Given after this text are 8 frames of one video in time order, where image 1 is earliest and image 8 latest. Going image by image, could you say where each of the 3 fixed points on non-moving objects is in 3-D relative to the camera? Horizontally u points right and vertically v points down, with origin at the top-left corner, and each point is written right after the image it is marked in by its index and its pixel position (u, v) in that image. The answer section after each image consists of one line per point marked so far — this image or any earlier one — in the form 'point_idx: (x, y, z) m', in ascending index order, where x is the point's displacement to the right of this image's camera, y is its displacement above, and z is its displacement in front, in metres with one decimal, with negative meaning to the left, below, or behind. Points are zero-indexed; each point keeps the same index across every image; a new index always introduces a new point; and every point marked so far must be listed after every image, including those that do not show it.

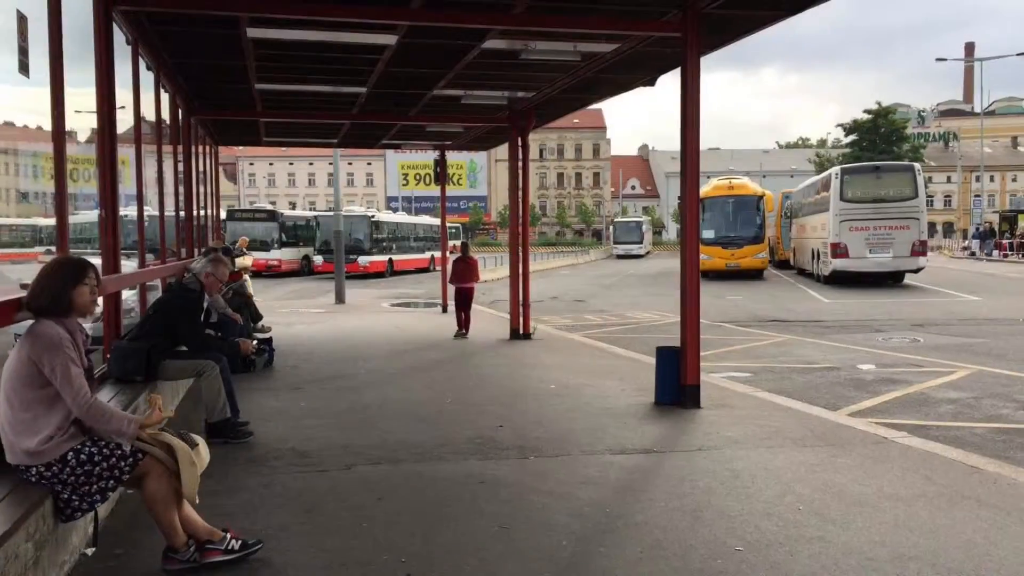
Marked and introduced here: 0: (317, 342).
0: (-2.8, -0.7, +12.8) m
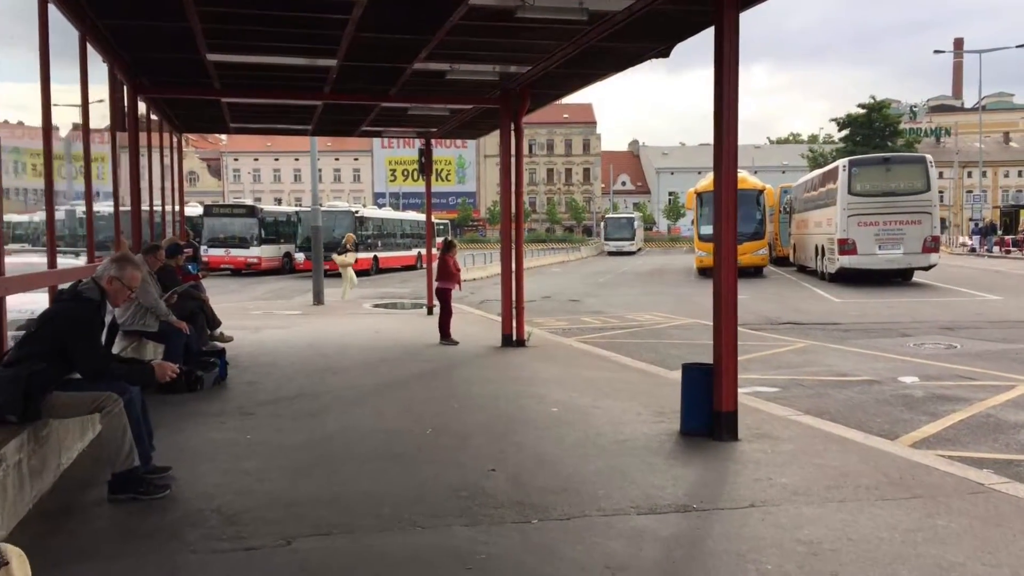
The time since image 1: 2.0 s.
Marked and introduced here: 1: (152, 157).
0: (-2.9, -0.8, +11.3) m
1: (-4.8, +1.6, +11.8) m
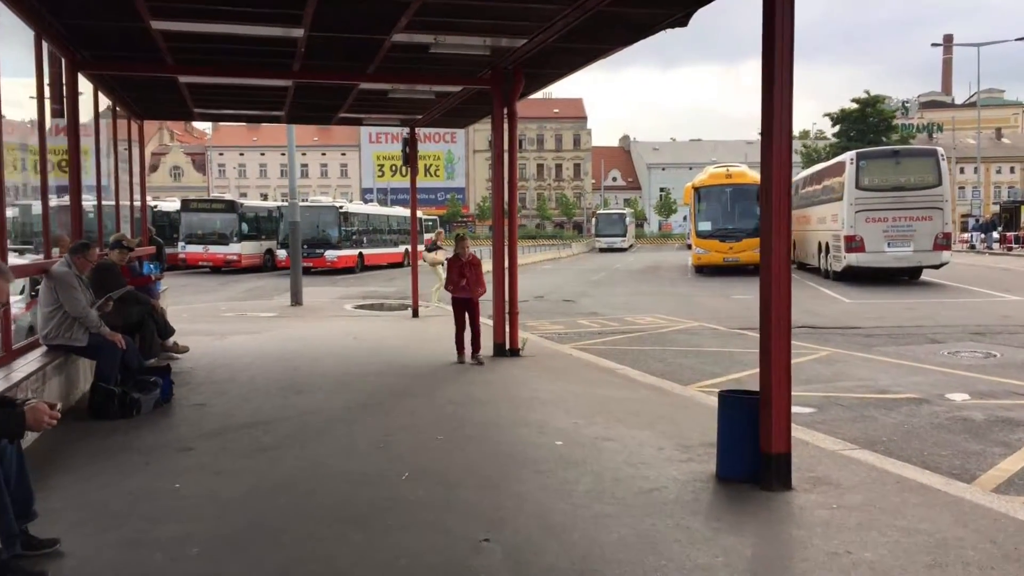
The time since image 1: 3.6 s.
0: (-3.0, -0.8, +10.1) m
1: (-4.9, +1.6, +10.5) m
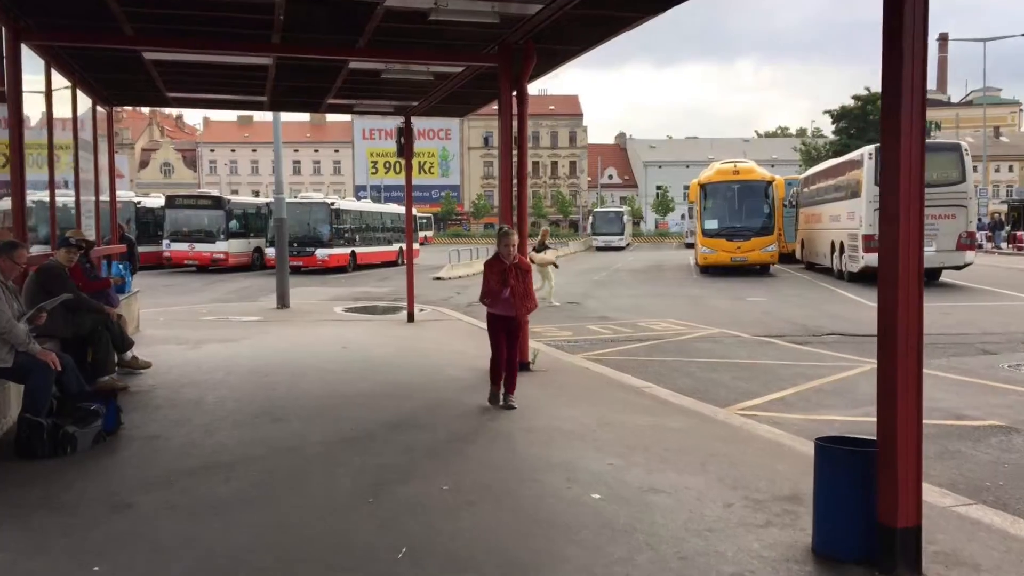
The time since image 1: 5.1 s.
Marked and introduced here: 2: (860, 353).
0: (-2.9, -0.9, +8.8) m
1: (-4.8, +1.6, +9.3) m
2: (+4.4, -0.8, +11.3) m
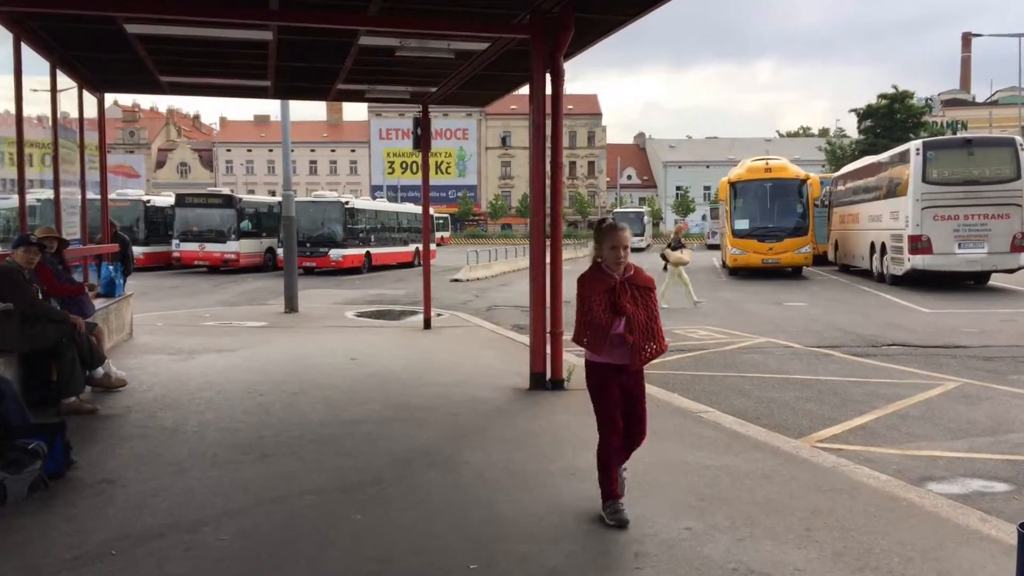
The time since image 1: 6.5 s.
0: (-2.6, -0.9, +7.6) m
1: (-4.5, +1.5, +8.1) m
2: (+4.8, -0.9, +10.0) m
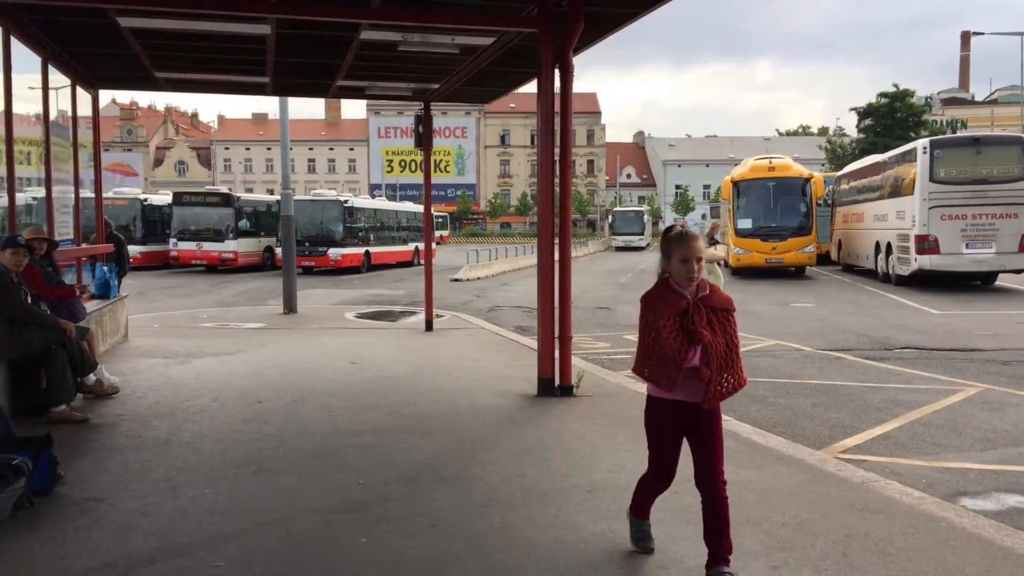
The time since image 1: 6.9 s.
0: (-2.5, -0.9, +7.3) m
1: (-4.5, +1.5, +7.8) m
2: (+4.8, -0.9, +9.7) m
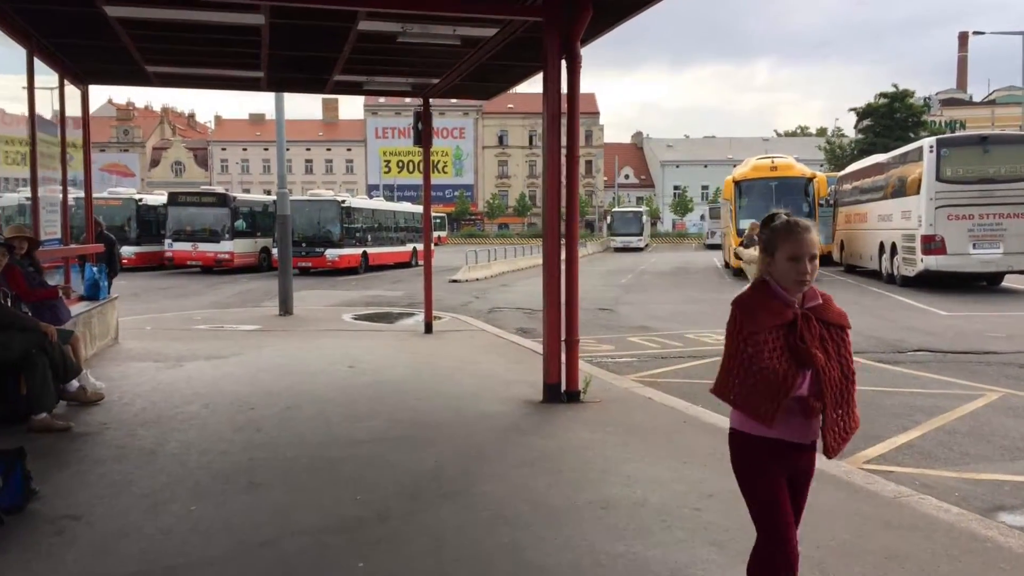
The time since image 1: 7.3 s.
0: (-2.5, -0.9, +7.0) m
1: (-4.4, +1.5, +7.5) m
2: (+4.9, -0.9, +9.4) m
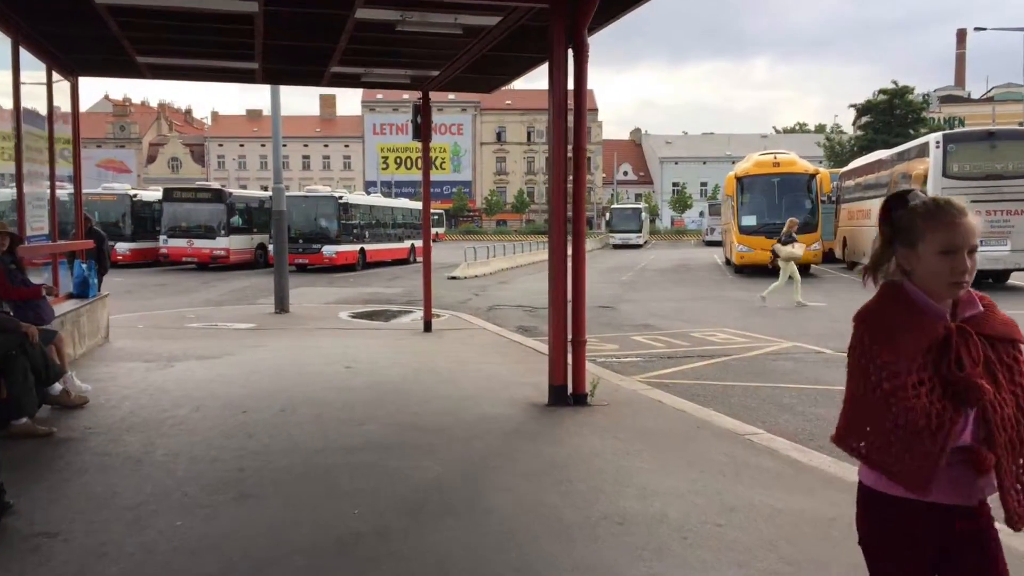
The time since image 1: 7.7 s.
0: (-2.5, -0.9, +6.7) m
1: (-4.4, +1.5, +7.2) m
2: (+4.9, -0.9, +9.1) m
